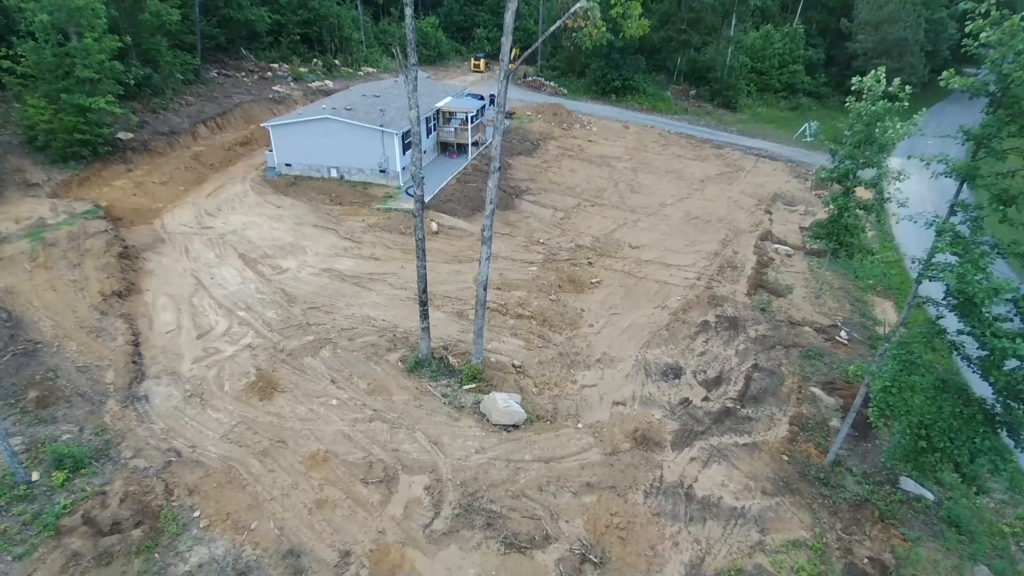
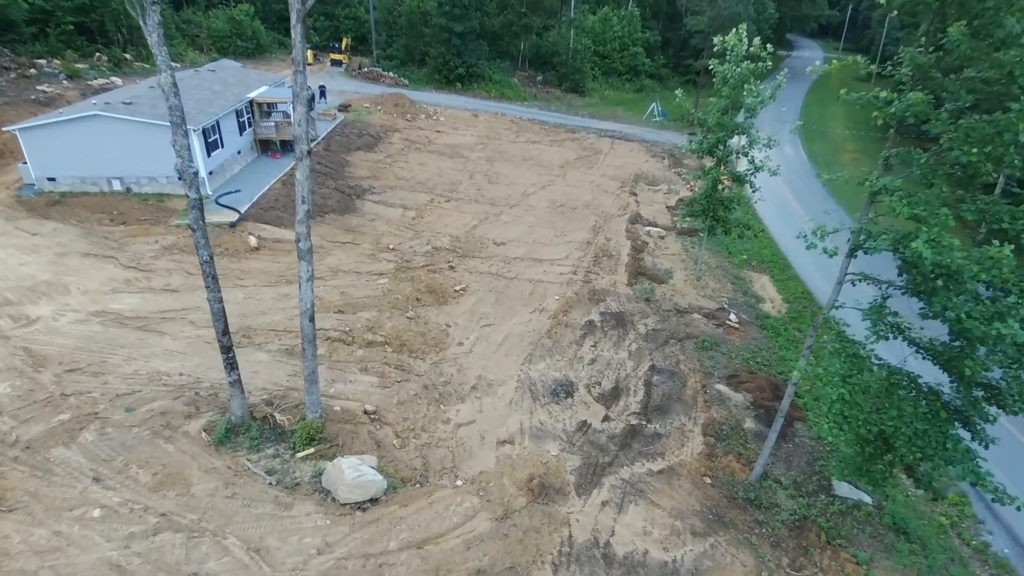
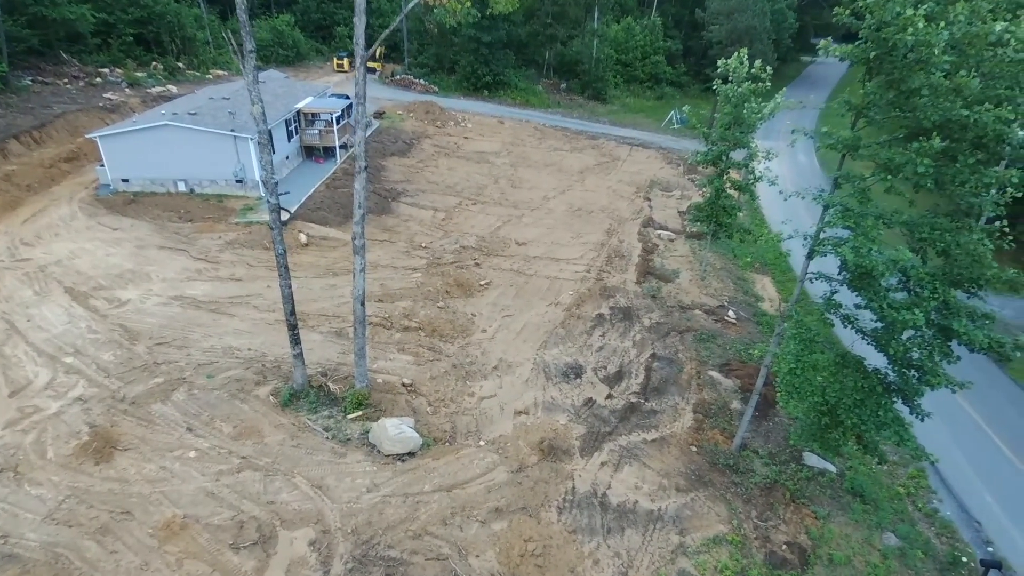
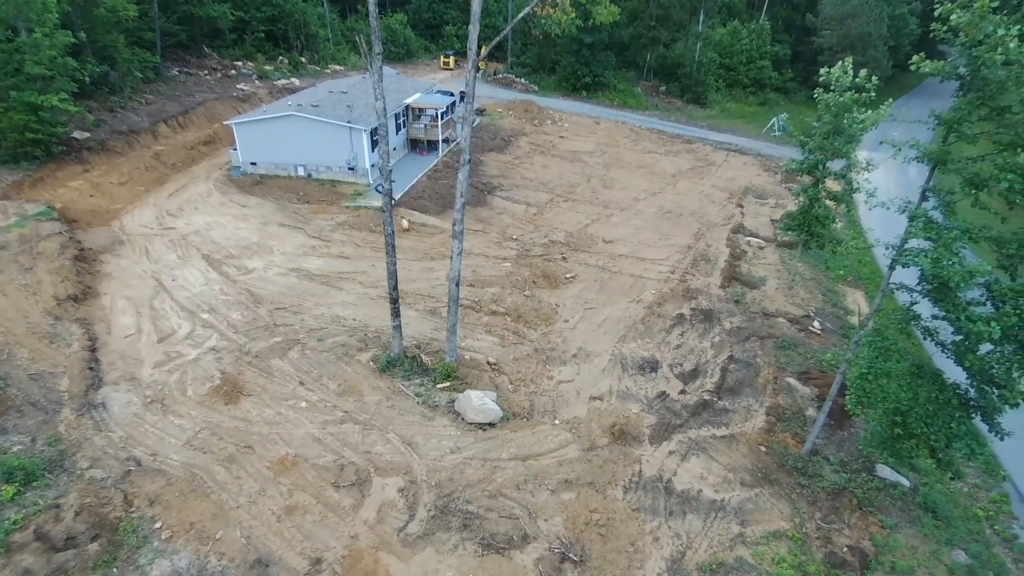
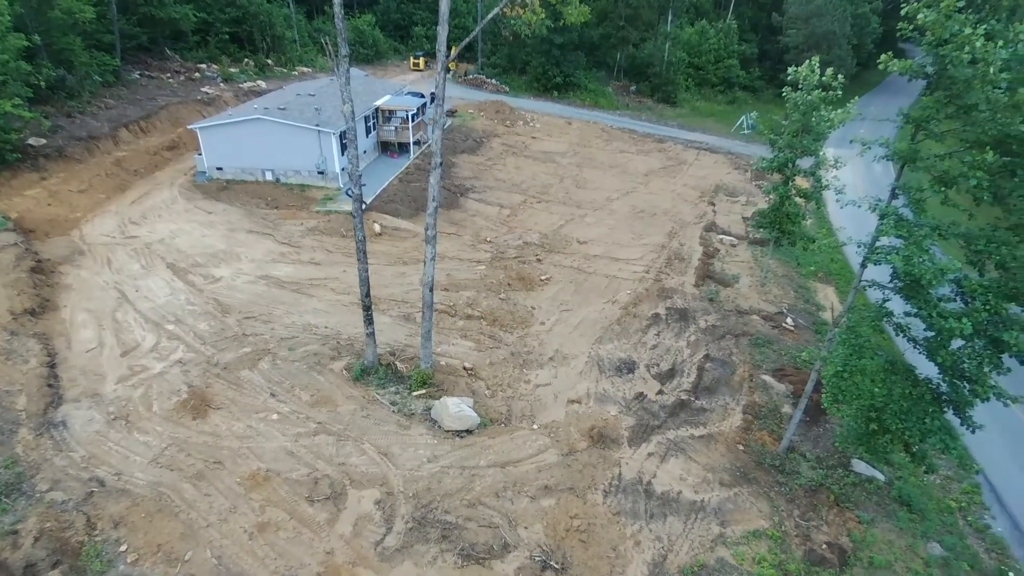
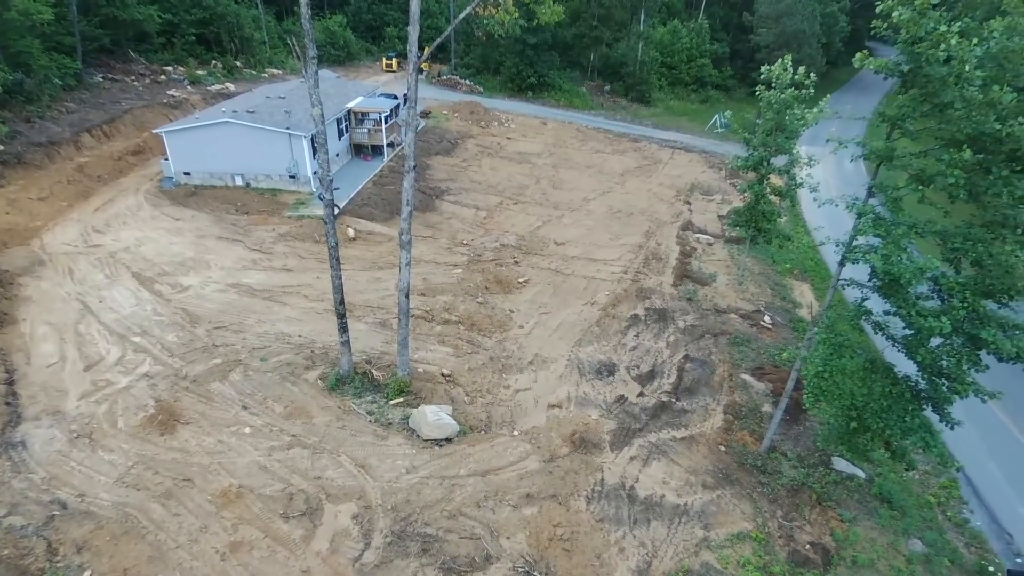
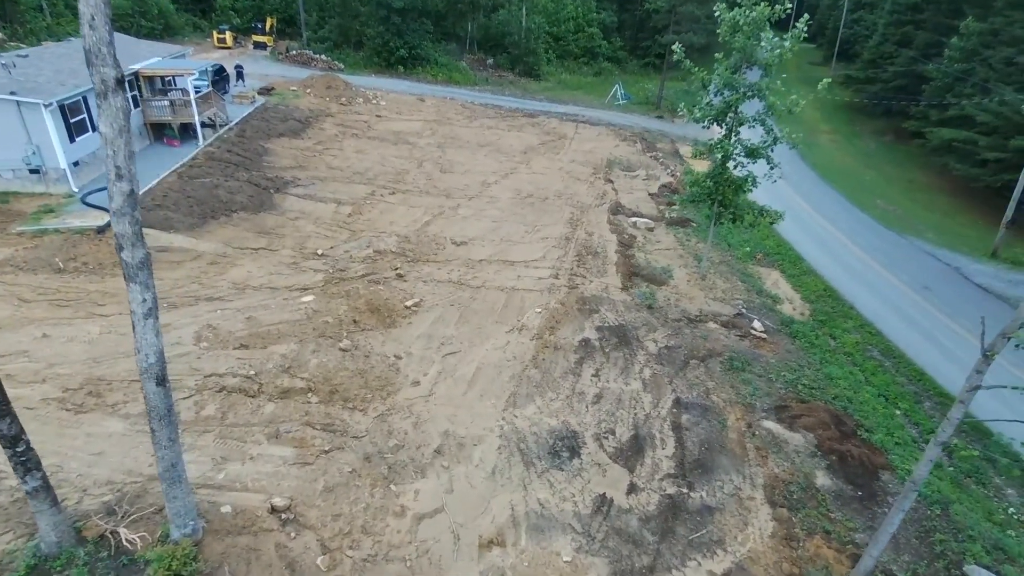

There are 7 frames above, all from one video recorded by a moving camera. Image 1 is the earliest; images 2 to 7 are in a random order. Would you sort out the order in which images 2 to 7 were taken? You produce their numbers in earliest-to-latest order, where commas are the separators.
4, 5, 6, 3, 2, 7
